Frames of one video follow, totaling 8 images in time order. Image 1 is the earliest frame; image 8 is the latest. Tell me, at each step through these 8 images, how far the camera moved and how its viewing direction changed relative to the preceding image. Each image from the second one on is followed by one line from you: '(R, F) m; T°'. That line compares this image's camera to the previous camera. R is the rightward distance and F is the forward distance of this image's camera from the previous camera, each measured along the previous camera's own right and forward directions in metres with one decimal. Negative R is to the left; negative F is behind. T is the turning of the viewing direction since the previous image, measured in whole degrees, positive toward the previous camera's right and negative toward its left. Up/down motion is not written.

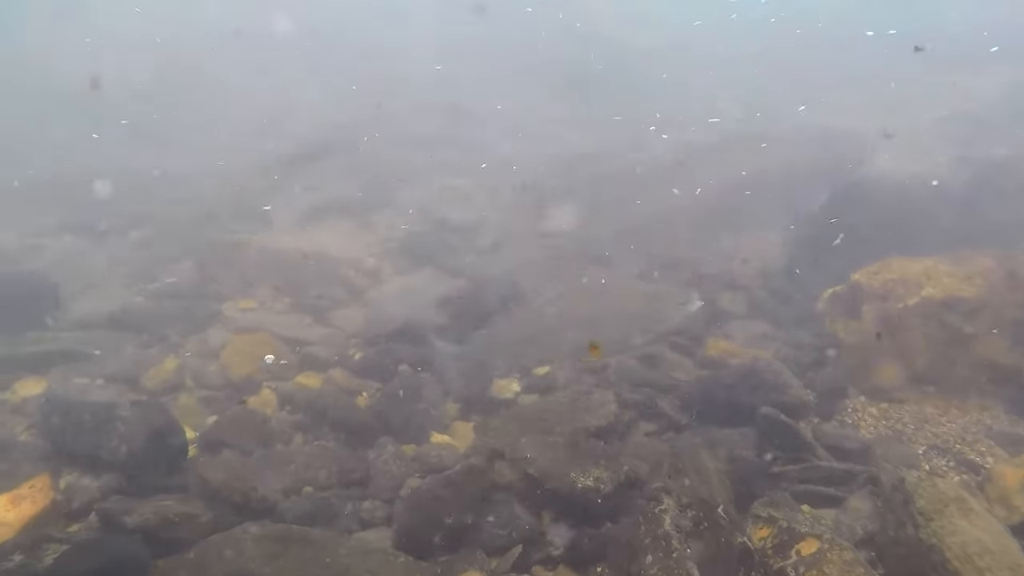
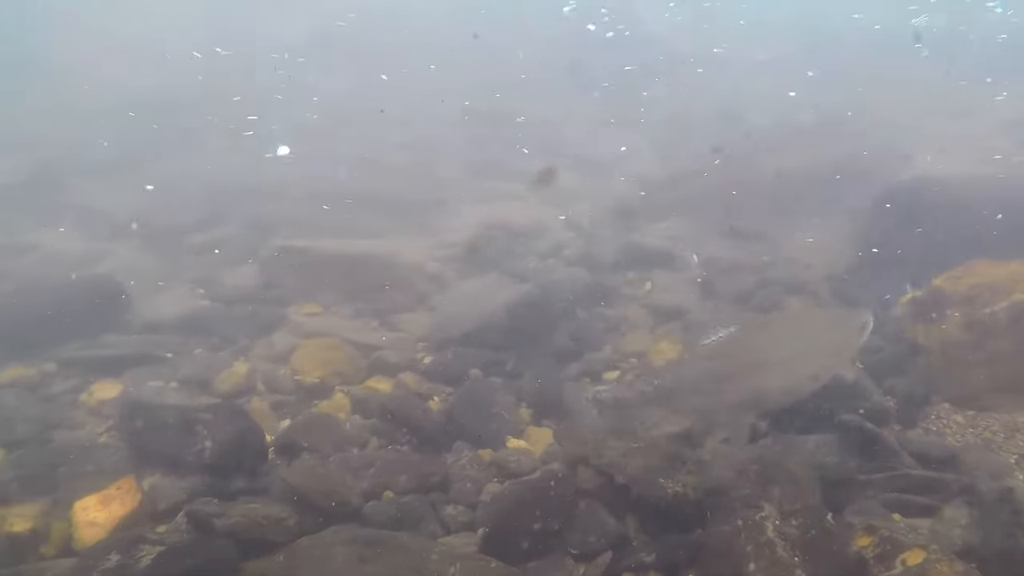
(-0.3, 0.0) m; -2°
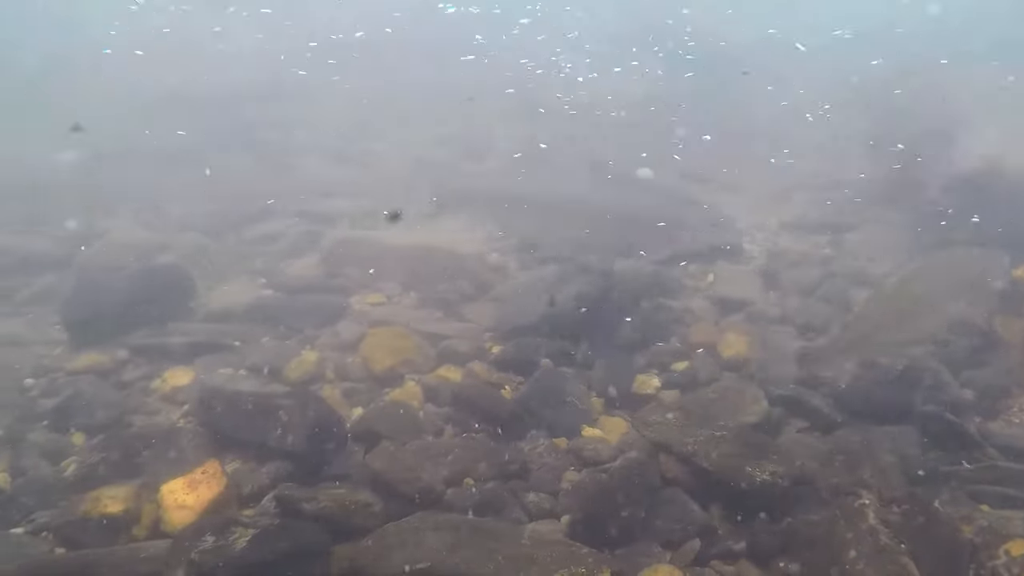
(-0.3, 0.0) m; -1°
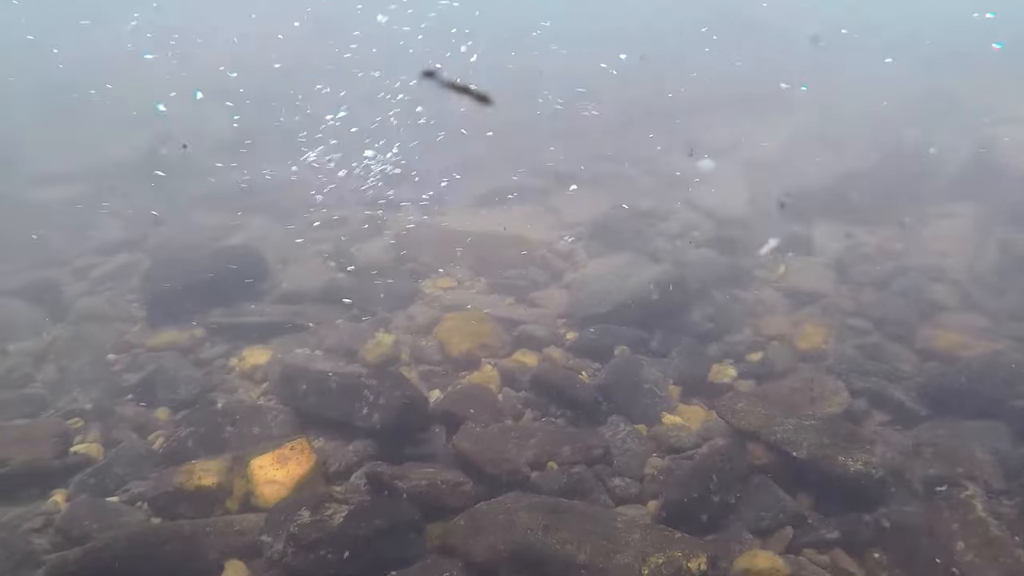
(-0.3, 0.0) m; -2°
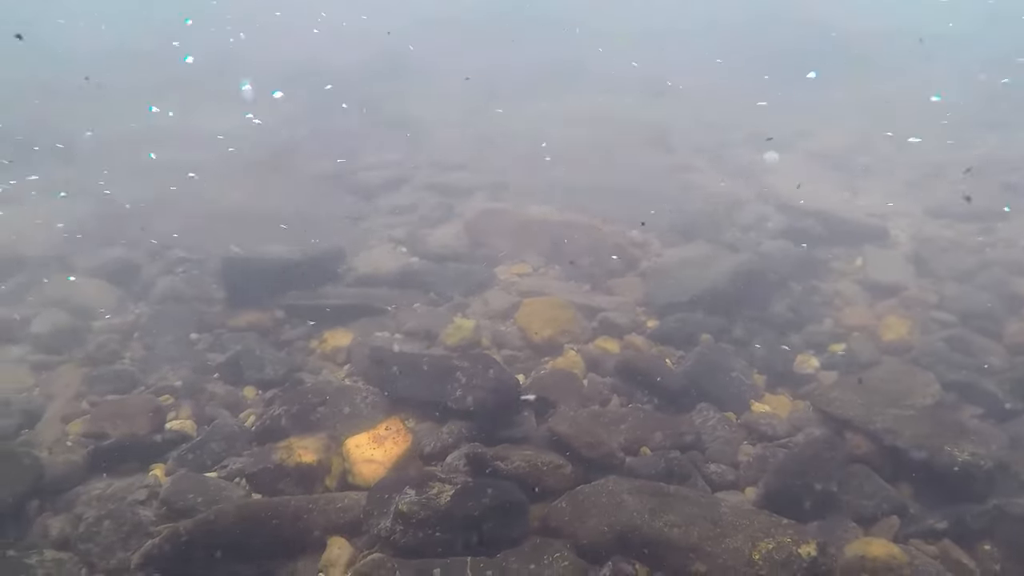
(-0.4, 0.0) m; -1°
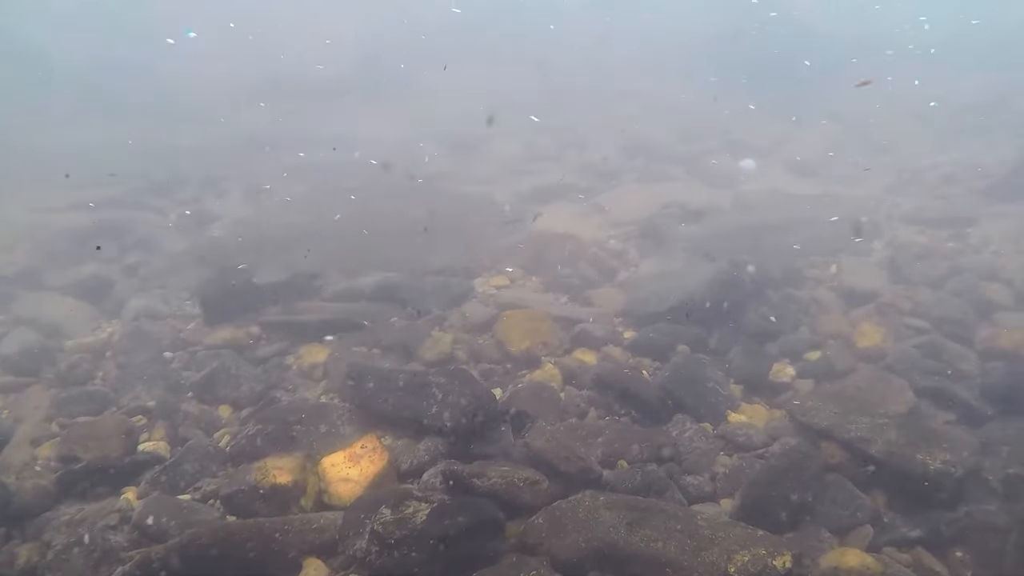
(0.0, 0.0) m; +1°
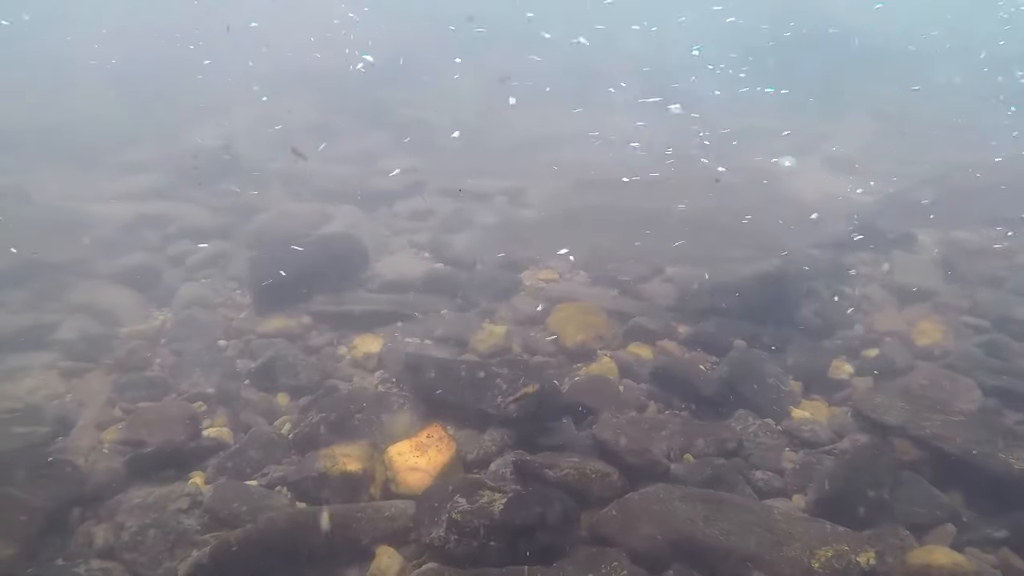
(-0.3, 0.0) m; 0°
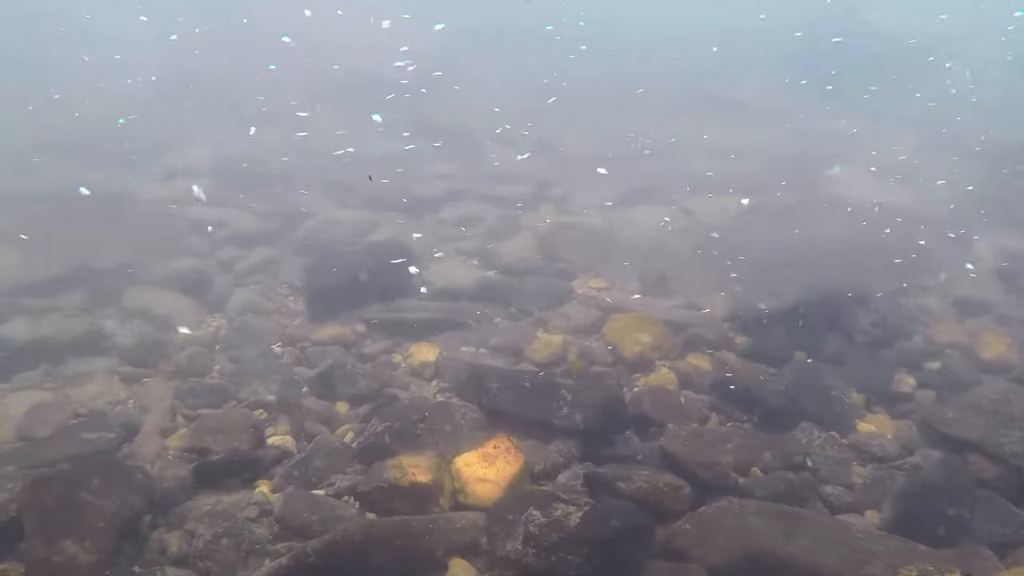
(-0.3, 0.0) m; -1°
